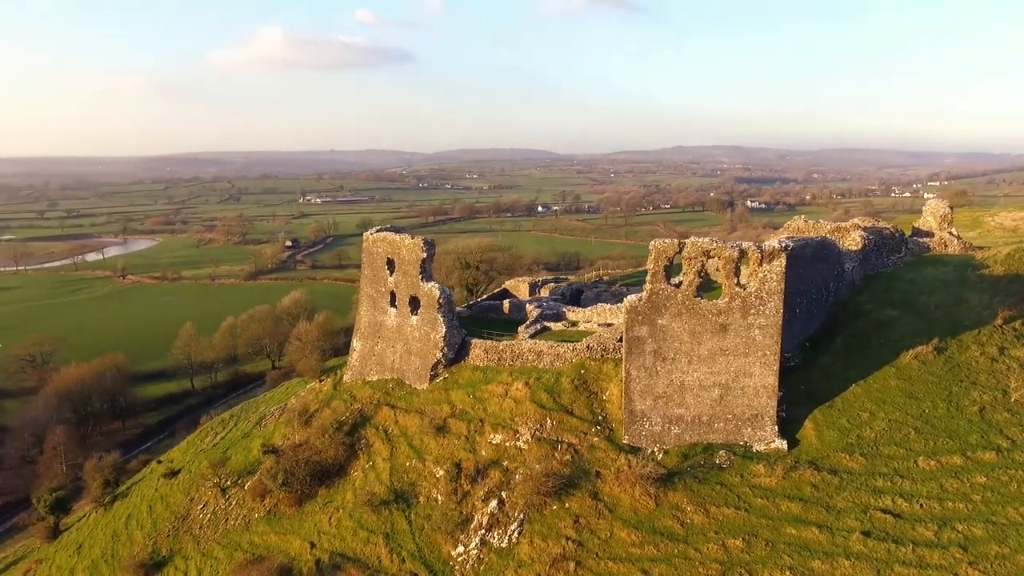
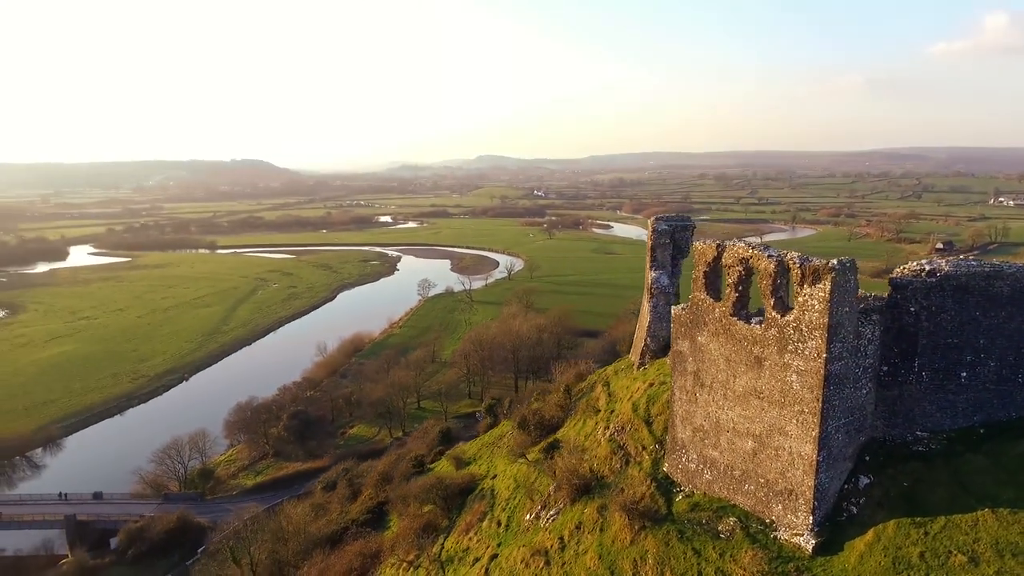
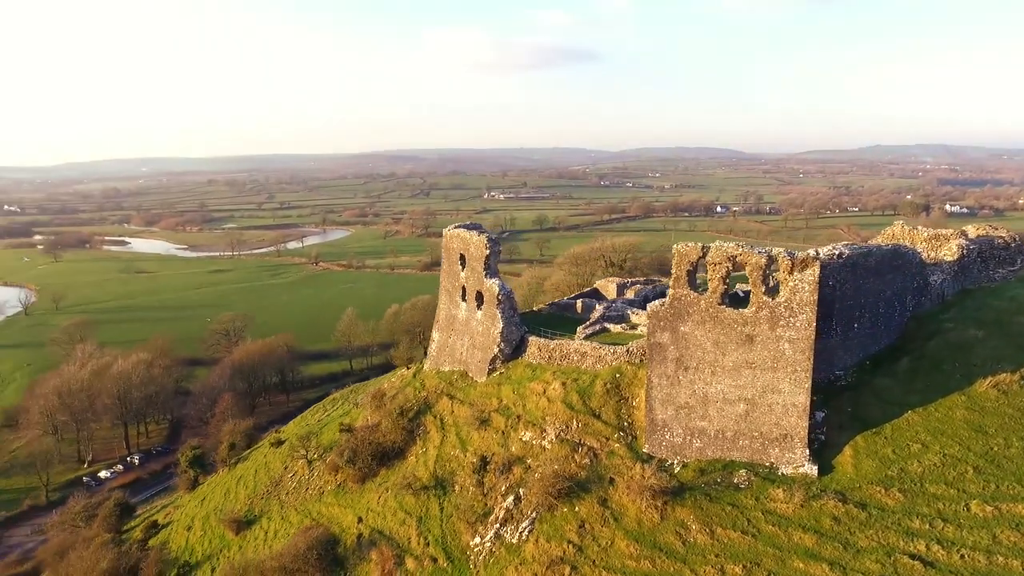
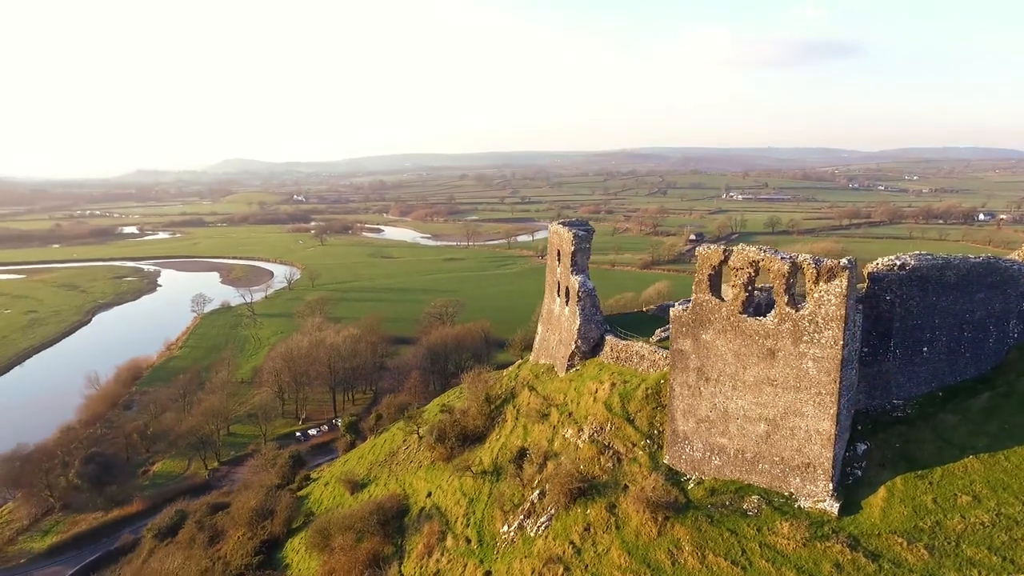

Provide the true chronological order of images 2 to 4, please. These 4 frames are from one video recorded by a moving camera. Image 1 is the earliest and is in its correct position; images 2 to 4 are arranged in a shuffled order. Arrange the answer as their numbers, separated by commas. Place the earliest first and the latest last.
3, 4, 2
